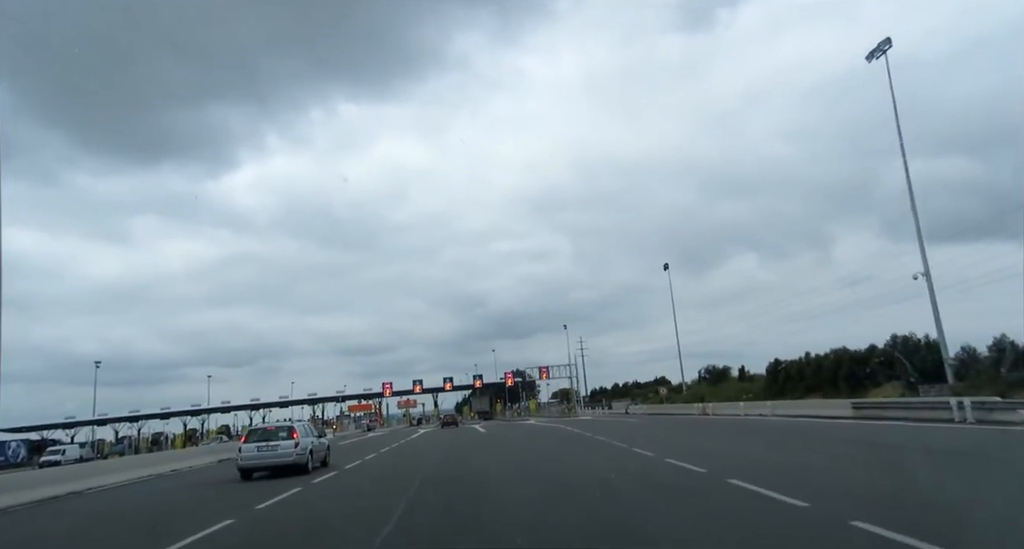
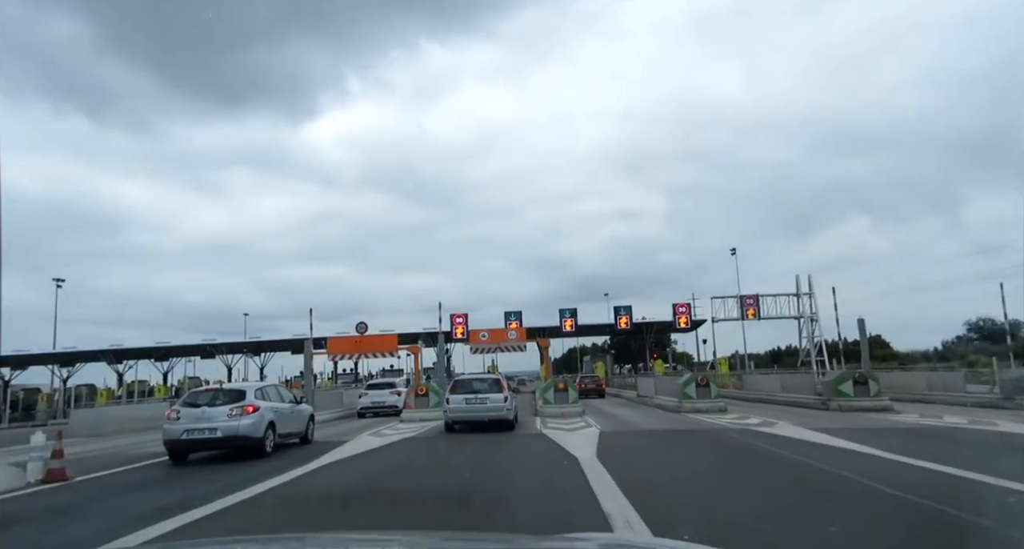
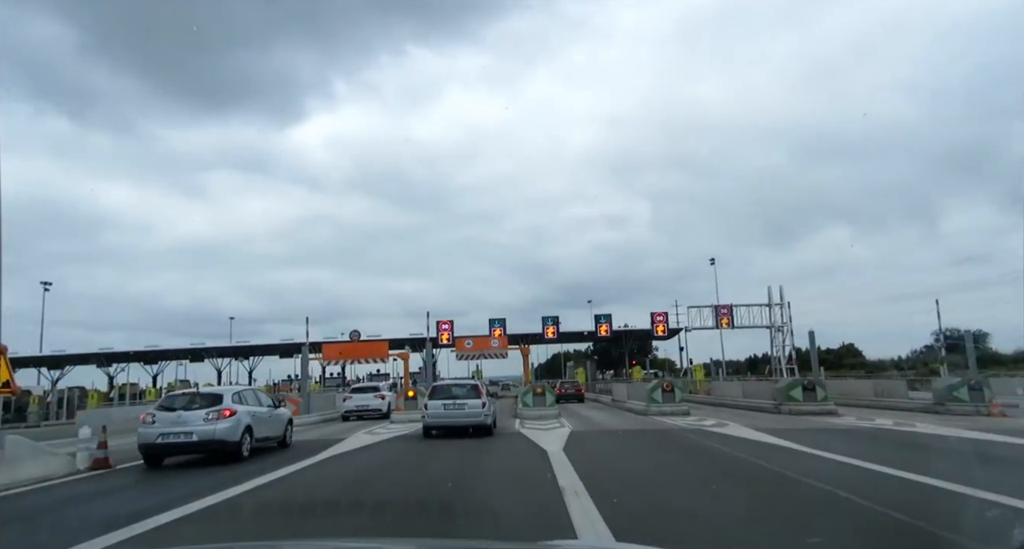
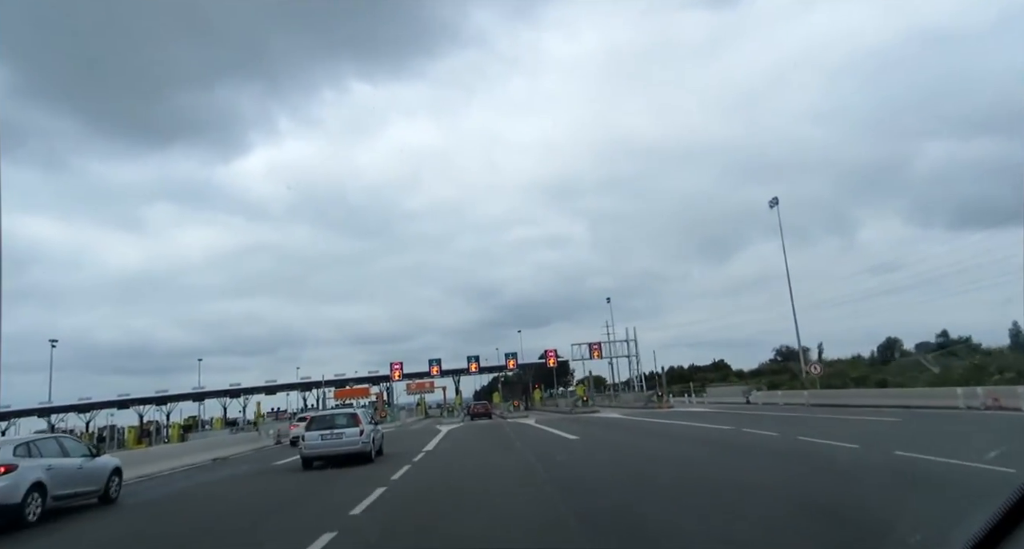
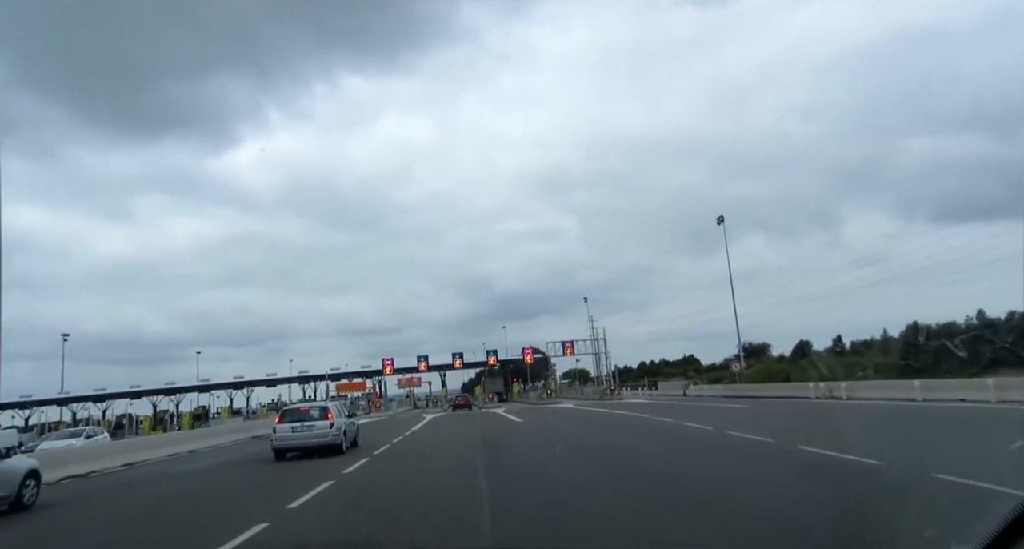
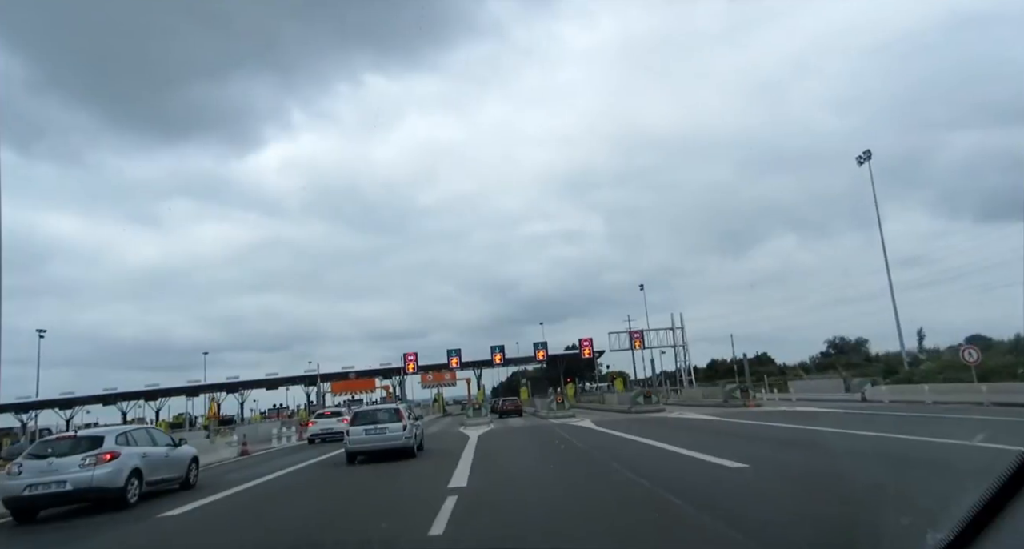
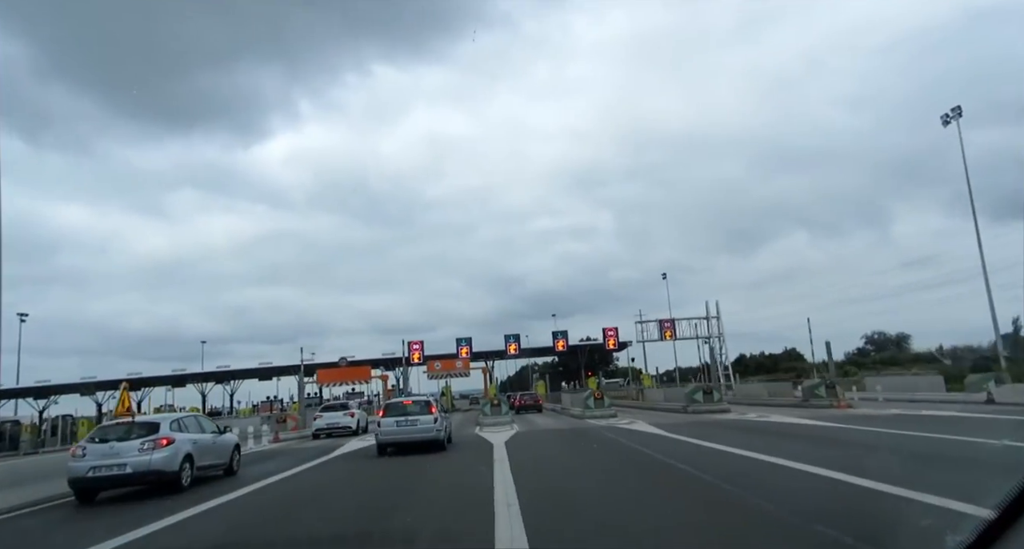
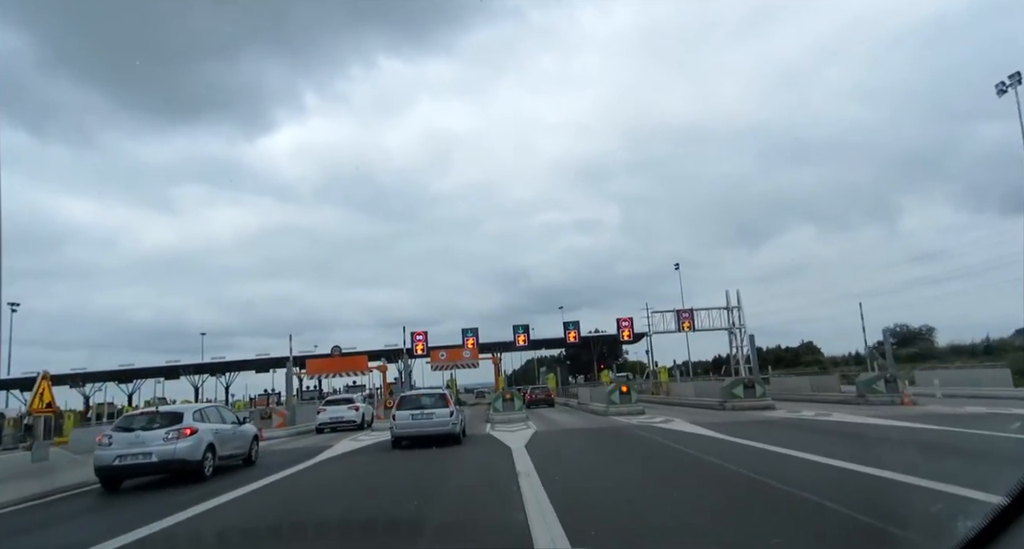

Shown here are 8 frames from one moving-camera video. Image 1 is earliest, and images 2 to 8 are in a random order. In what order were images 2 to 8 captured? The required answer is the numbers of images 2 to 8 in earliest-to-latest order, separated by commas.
5, 4, 6, 7, 8, 3, 2
